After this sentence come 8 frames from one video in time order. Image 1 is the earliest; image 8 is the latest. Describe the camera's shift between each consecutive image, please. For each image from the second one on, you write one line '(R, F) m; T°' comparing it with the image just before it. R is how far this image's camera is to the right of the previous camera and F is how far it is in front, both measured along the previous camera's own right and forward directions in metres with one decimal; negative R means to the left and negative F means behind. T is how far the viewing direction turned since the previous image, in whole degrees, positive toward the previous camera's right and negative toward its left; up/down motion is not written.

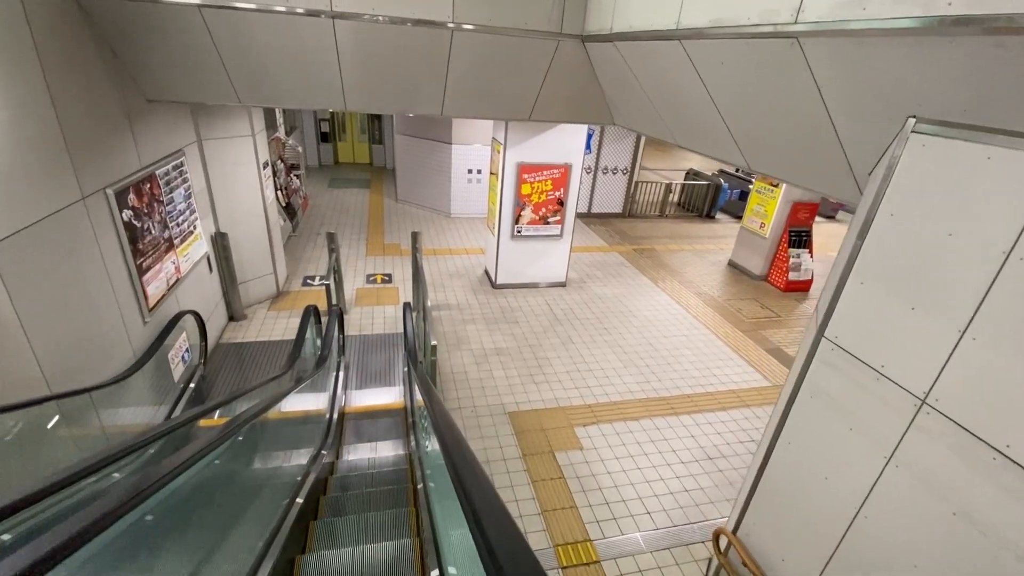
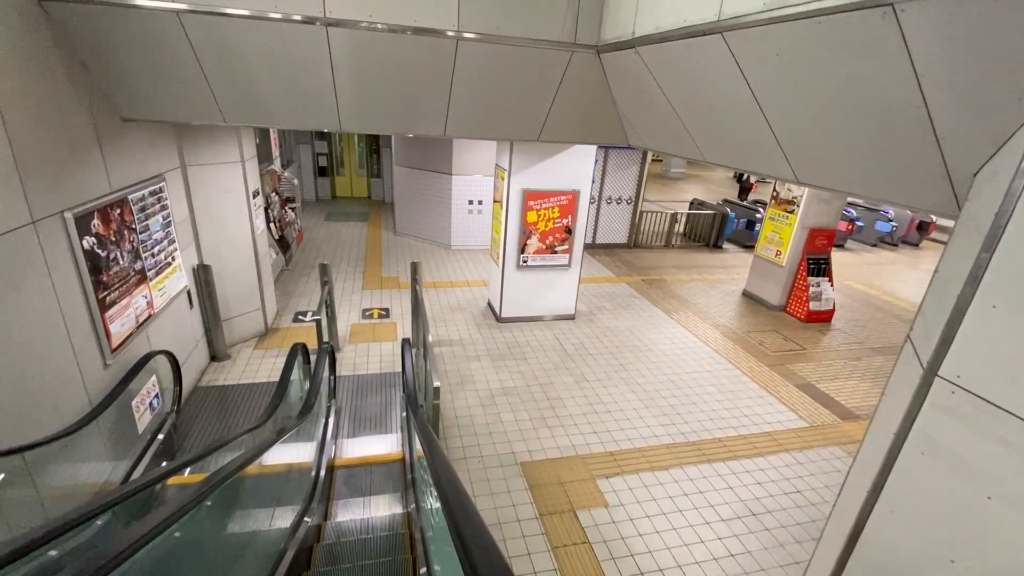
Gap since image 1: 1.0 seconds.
(-0.1, +0.5) m; 0°
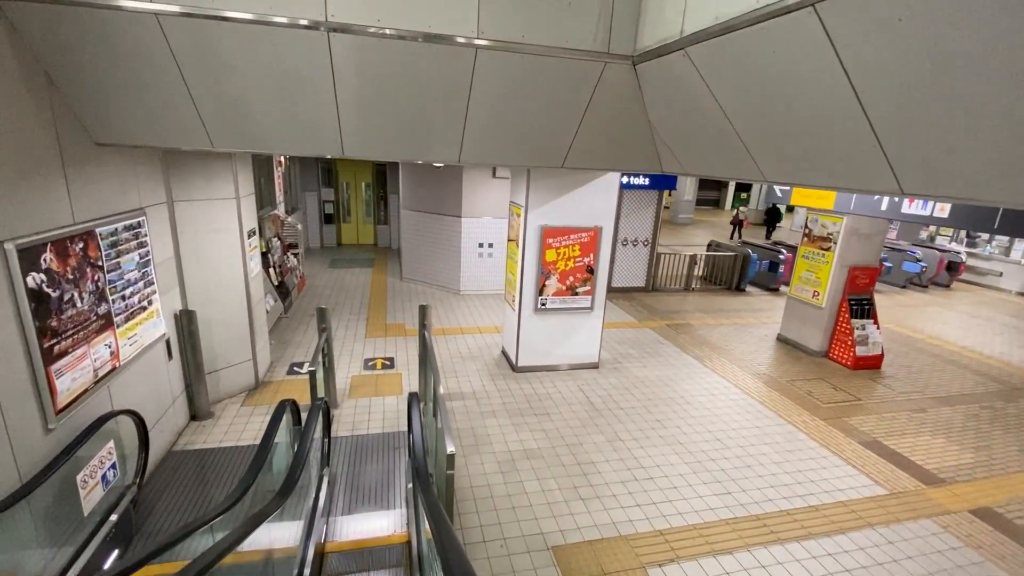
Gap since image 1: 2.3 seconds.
(-0.2, +0.6) m; -1°
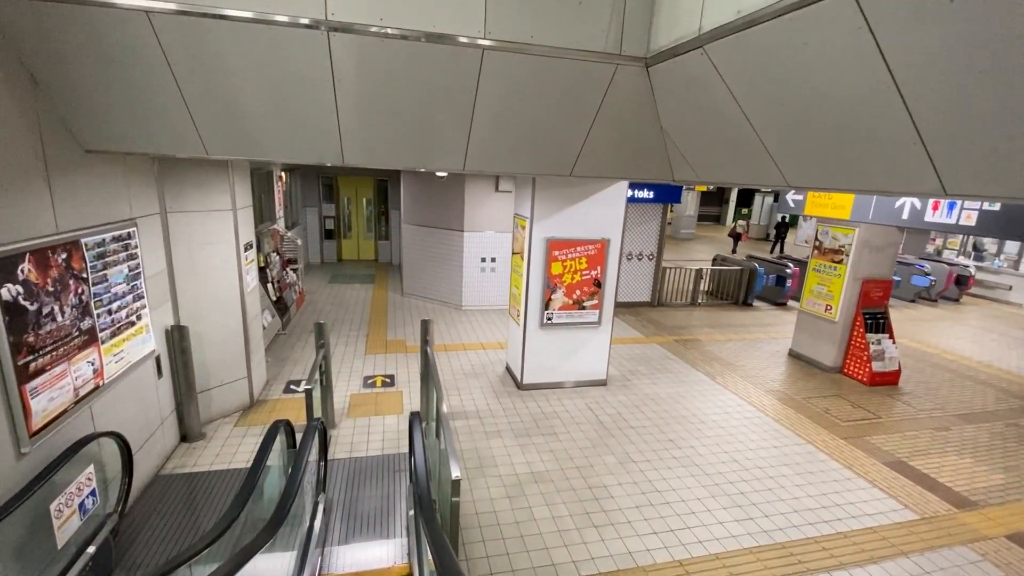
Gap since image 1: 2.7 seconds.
(-0.1, +0.2) m; 0°
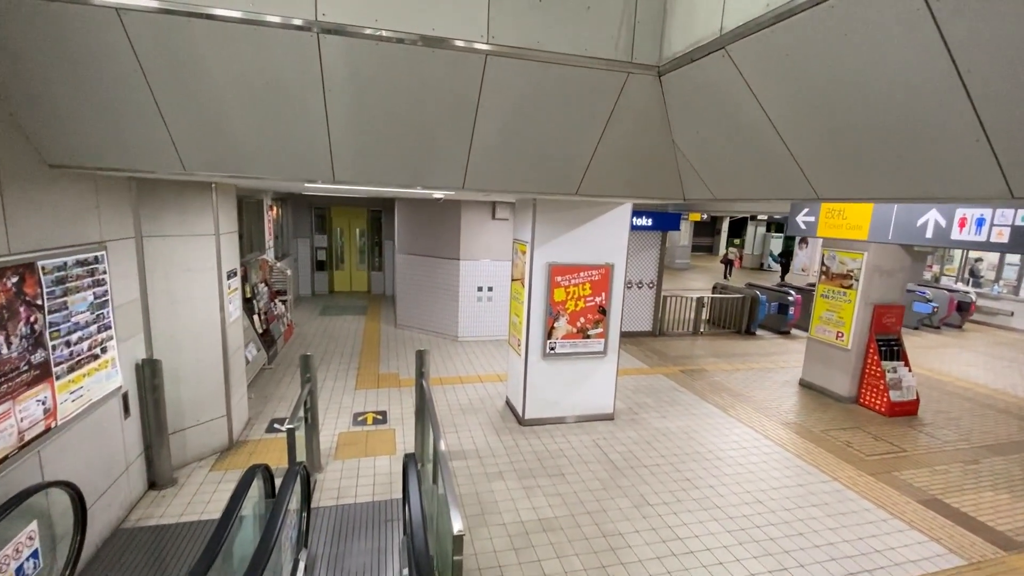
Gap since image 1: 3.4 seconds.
(-0.1, +0.3) m; +1°
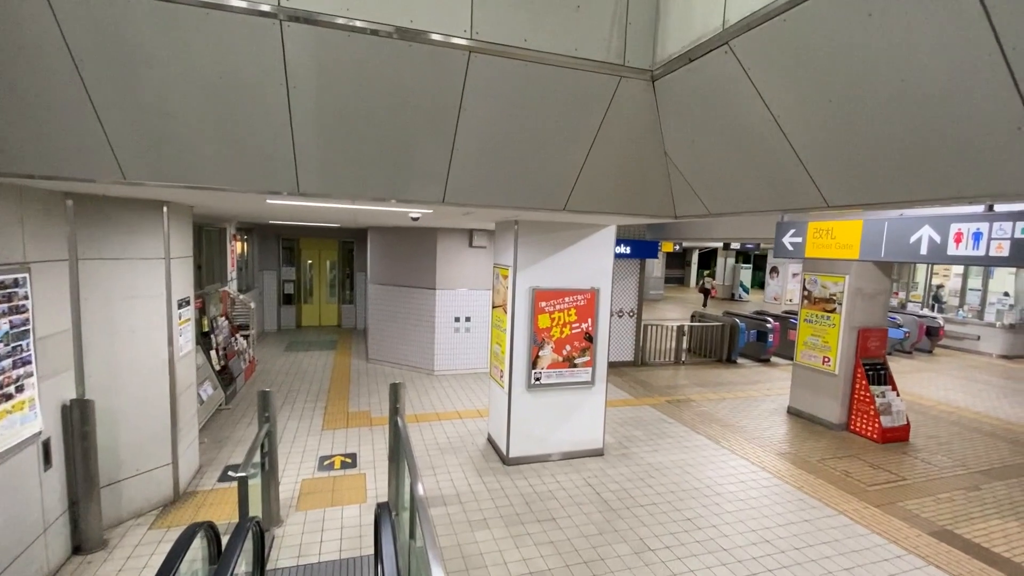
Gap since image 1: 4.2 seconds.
(-0.1, +0.3) m; +3°
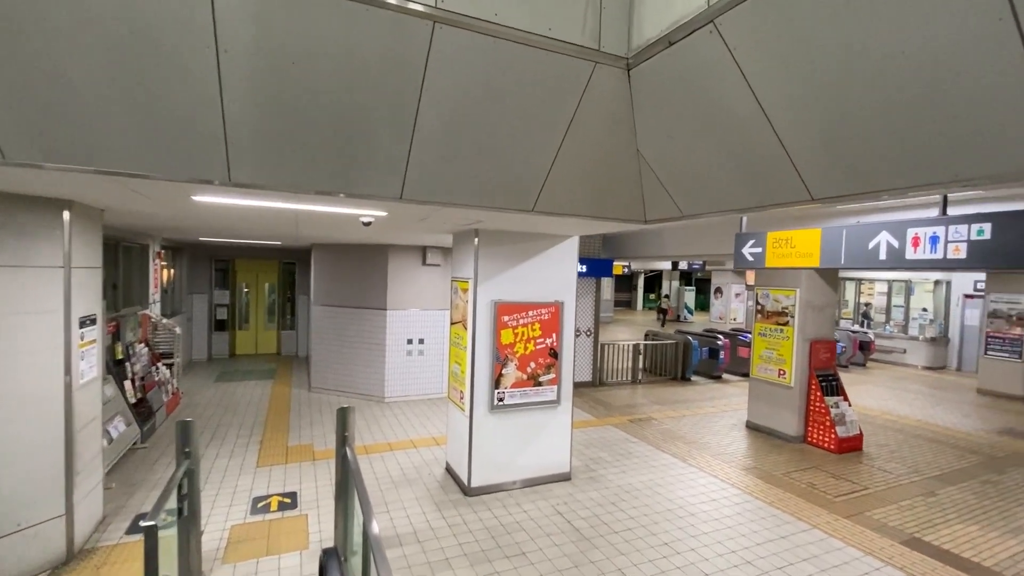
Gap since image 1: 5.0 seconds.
(-0.1, +0.3) m; +6°
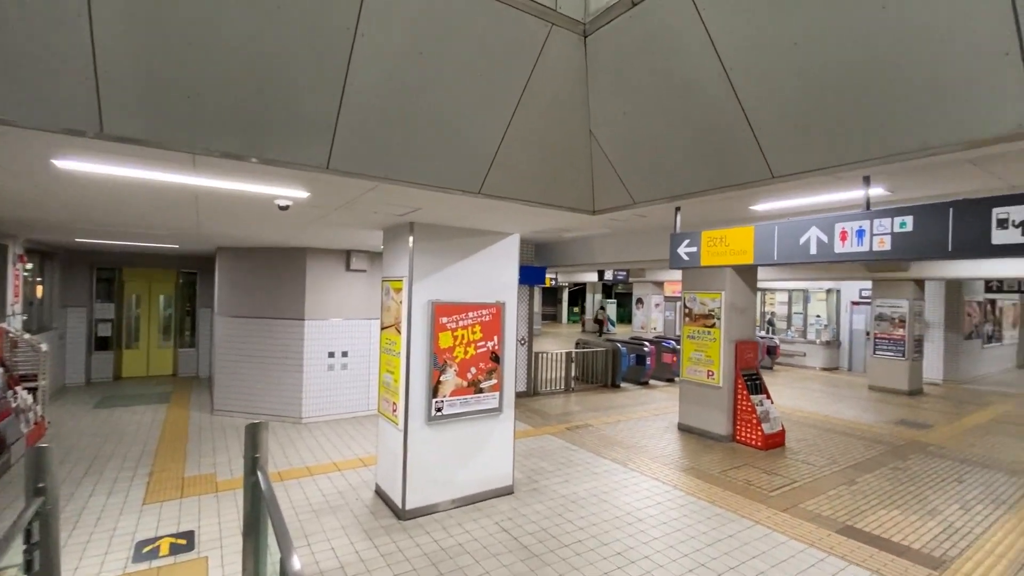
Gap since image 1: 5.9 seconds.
(-0.1, +0.3) m; +9°
